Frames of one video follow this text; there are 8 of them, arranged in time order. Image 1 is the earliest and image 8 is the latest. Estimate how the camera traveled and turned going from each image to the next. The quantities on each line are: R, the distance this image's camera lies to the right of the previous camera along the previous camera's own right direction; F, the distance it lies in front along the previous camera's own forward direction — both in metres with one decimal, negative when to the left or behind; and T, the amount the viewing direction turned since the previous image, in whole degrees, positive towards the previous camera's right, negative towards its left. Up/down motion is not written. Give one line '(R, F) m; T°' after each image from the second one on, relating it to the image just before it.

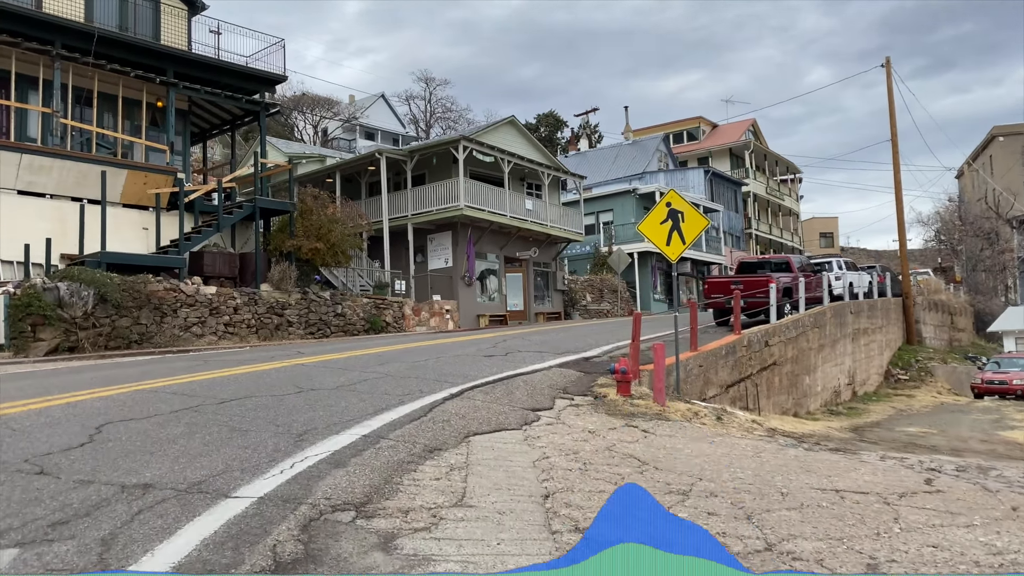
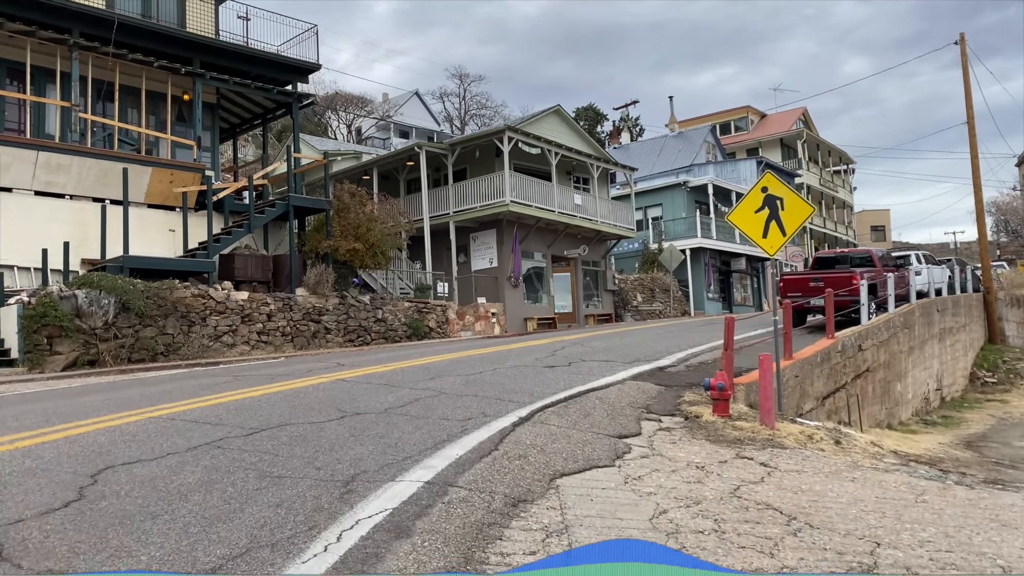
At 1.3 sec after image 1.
(-0.4, +1.5) m; -2°
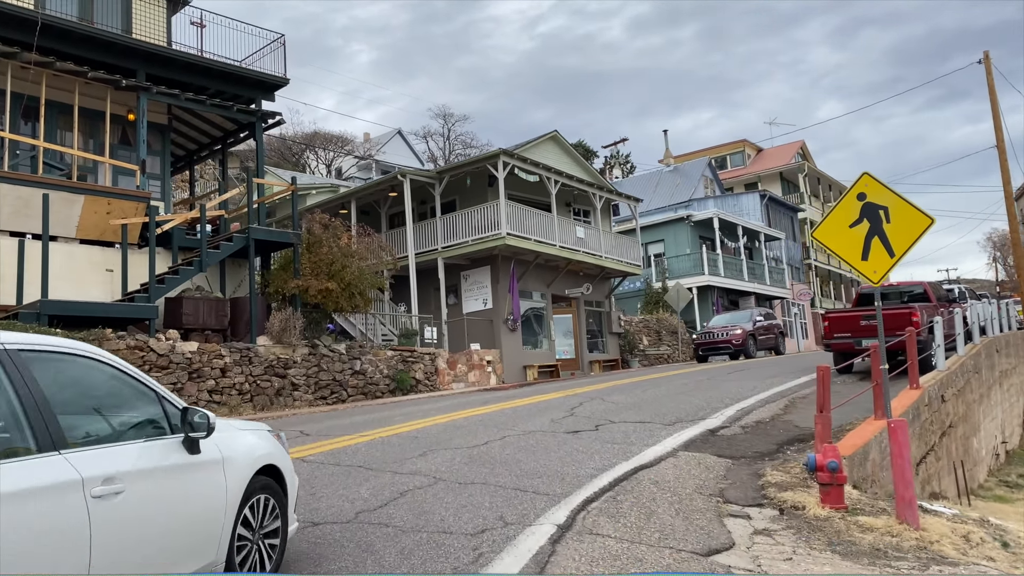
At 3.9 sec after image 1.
(-0.3, +2.6) m; +1°
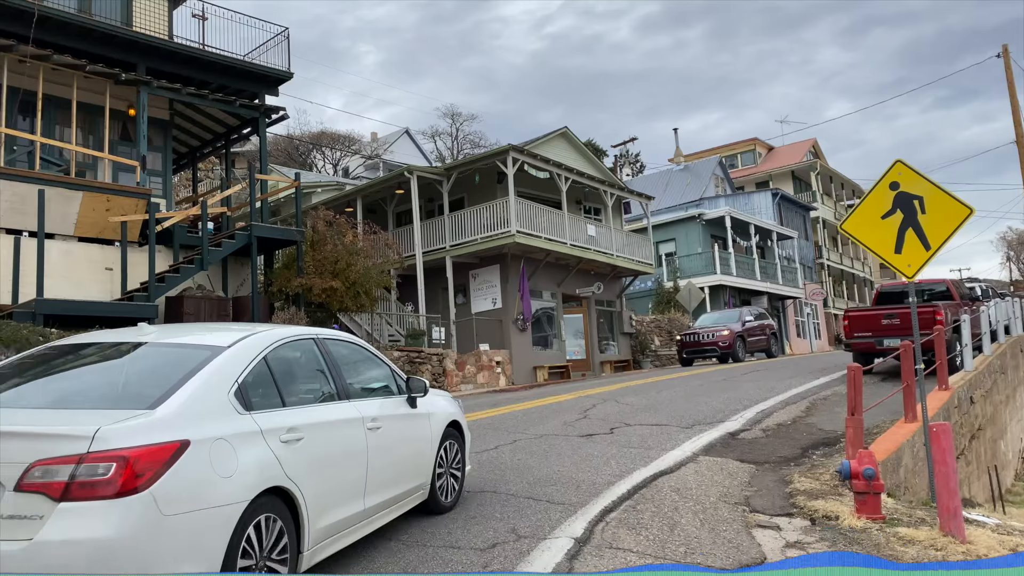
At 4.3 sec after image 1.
(0.0, +0.4) m; -1°
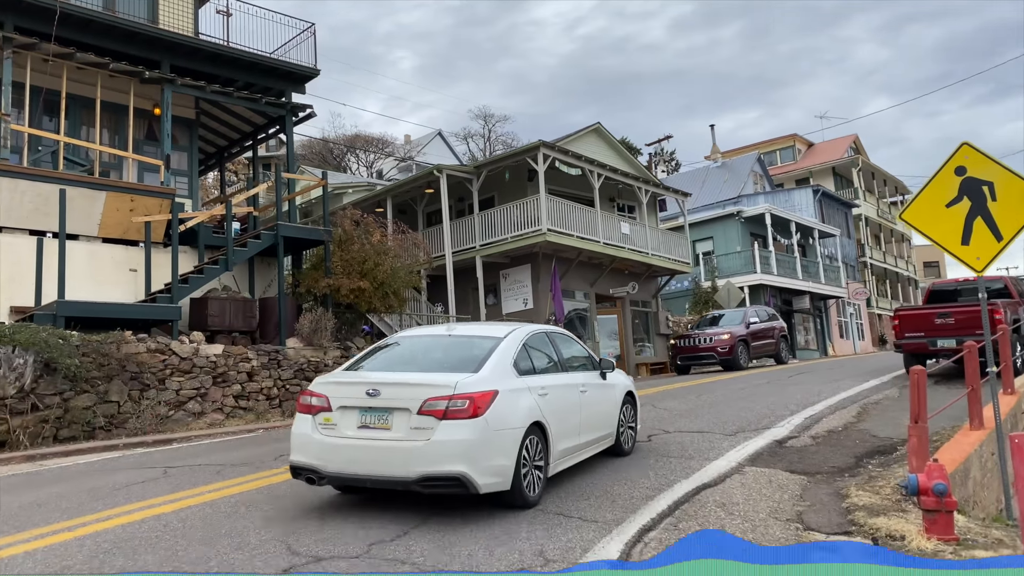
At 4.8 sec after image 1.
(0.0, +0.5) m; -2°
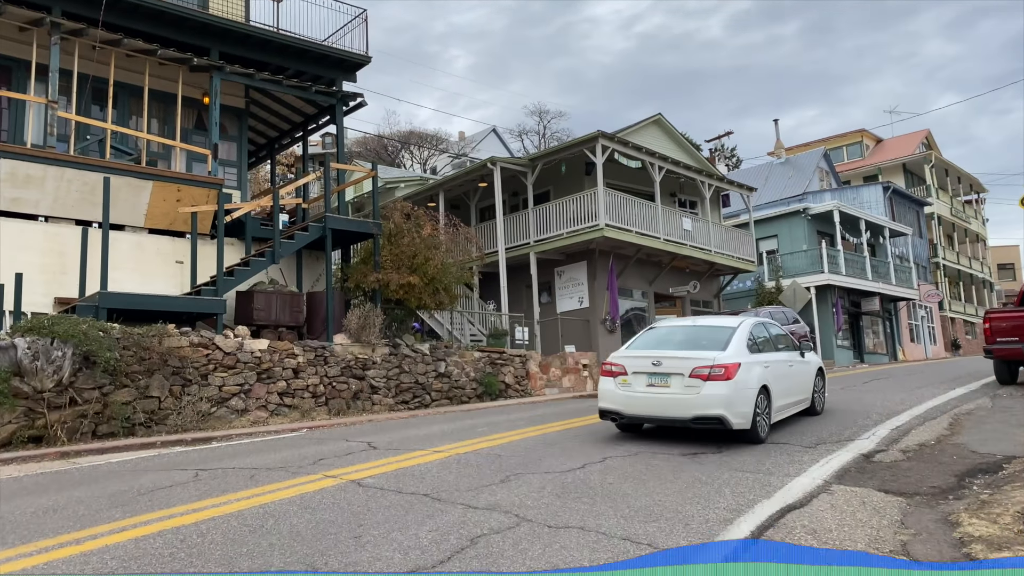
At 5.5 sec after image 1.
(0.0, +0.7) m; -4°
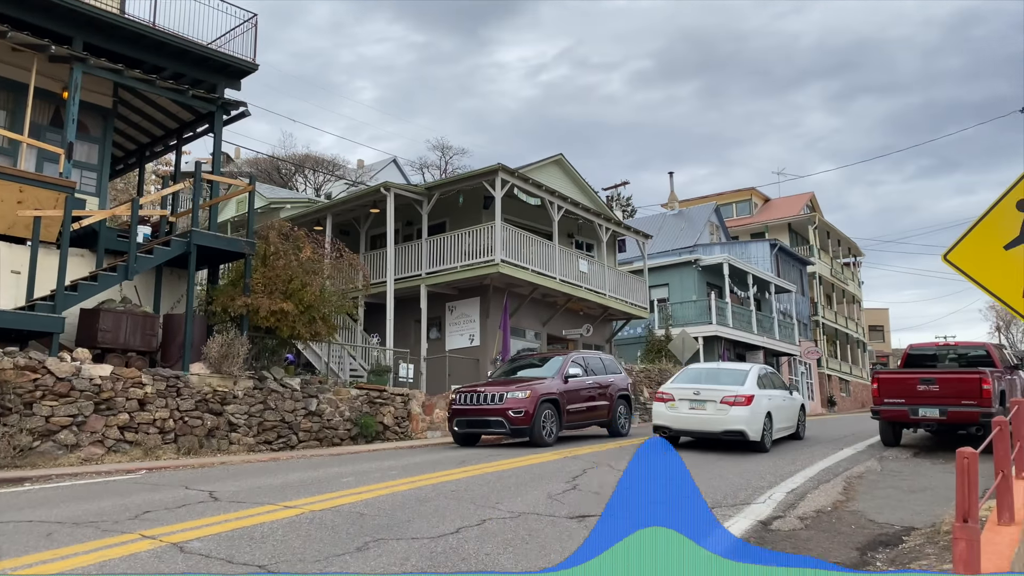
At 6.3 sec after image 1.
(+0.1, +0.9) m; +7°
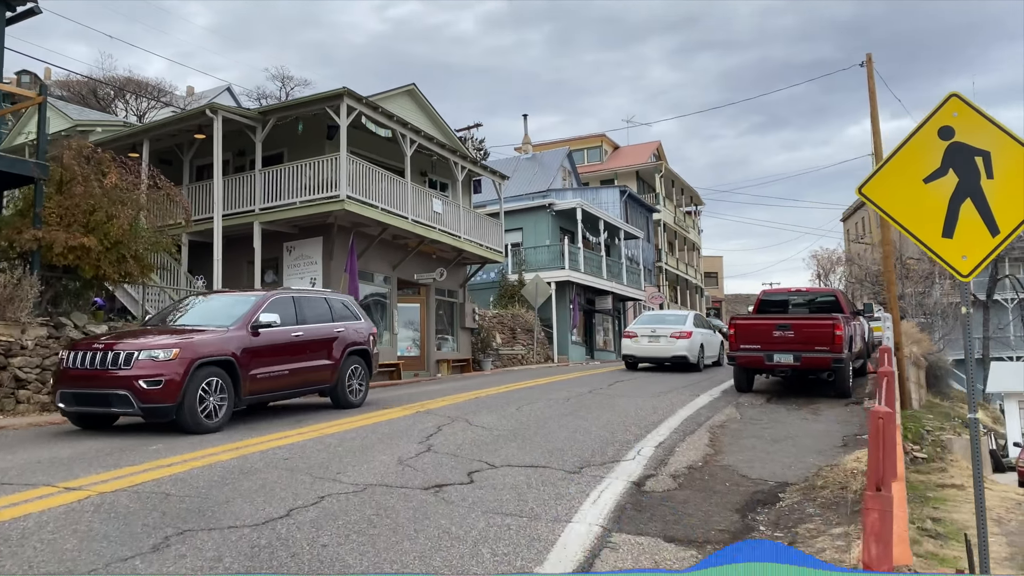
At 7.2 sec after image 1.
(0.0, +1.1) m; +10°
